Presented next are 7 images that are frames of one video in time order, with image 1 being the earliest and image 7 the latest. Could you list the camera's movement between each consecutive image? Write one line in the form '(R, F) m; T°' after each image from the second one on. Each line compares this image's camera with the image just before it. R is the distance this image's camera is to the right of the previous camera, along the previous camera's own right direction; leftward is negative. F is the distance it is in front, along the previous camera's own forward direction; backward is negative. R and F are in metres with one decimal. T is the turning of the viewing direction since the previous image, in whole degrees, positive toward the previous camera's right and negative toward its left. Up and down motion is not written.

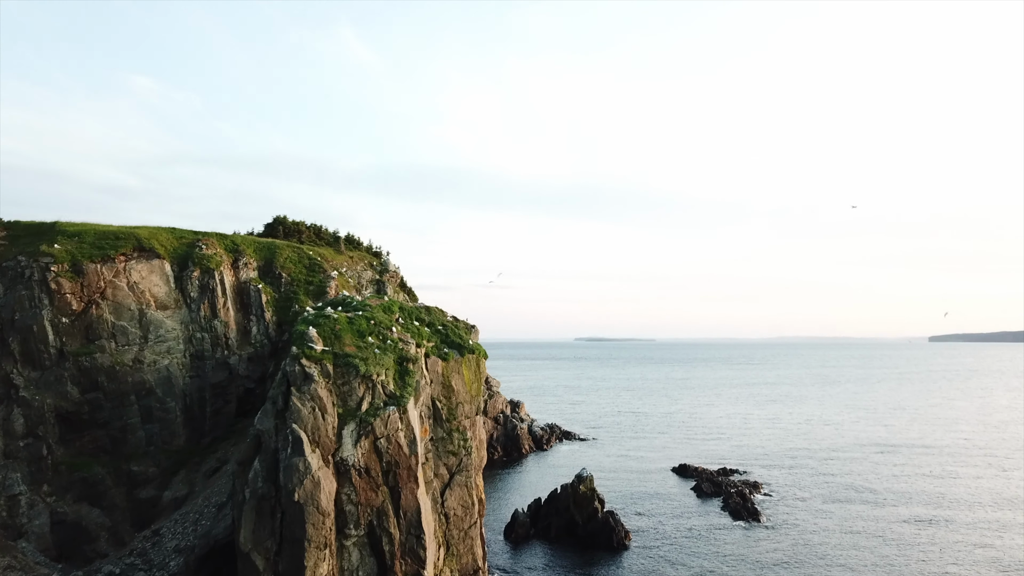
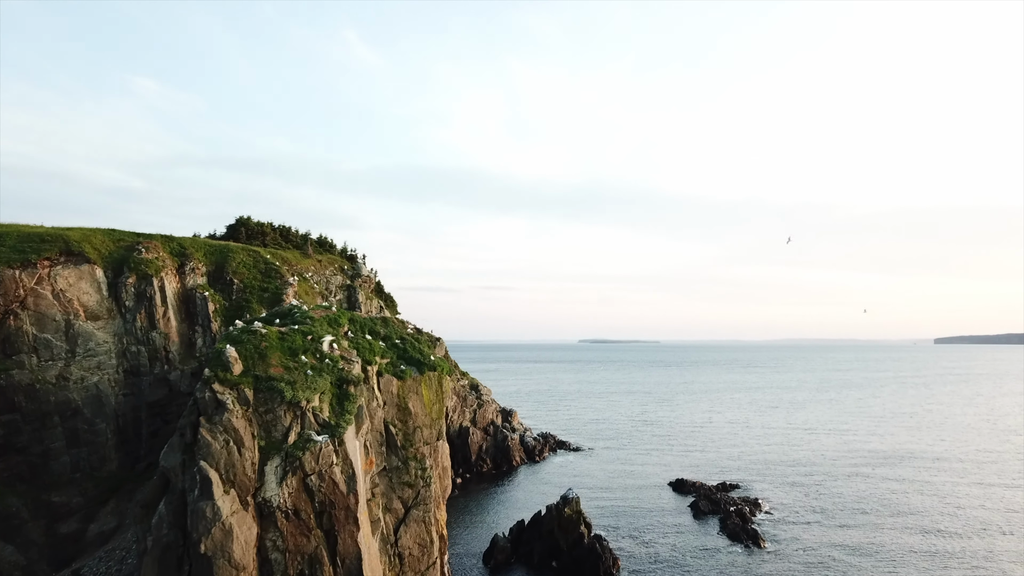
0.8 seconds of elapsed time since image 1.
(+1.4, +3.0) m; 0°
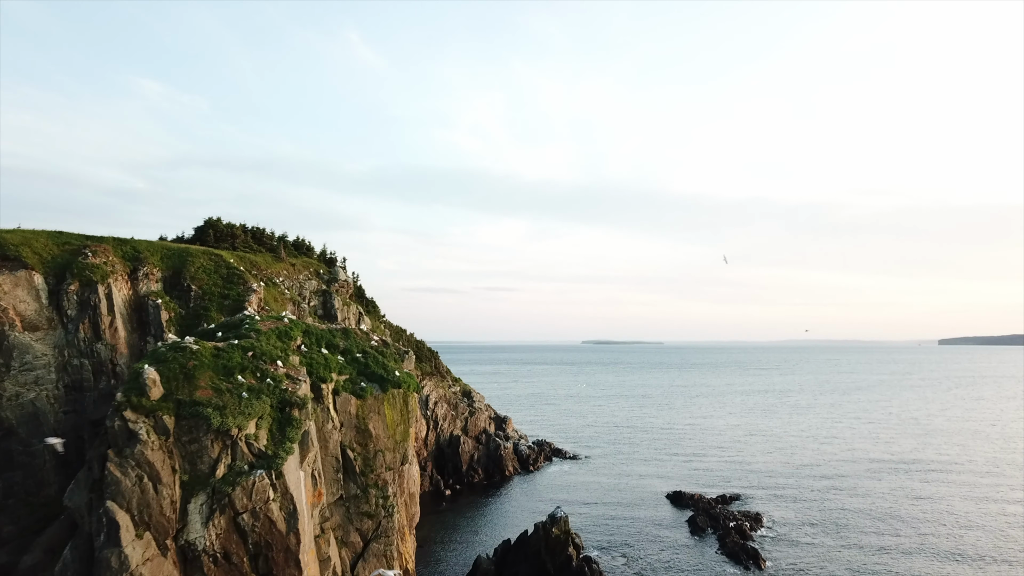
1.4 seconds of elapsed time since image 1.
(+1.1, +2.2) m; 0°
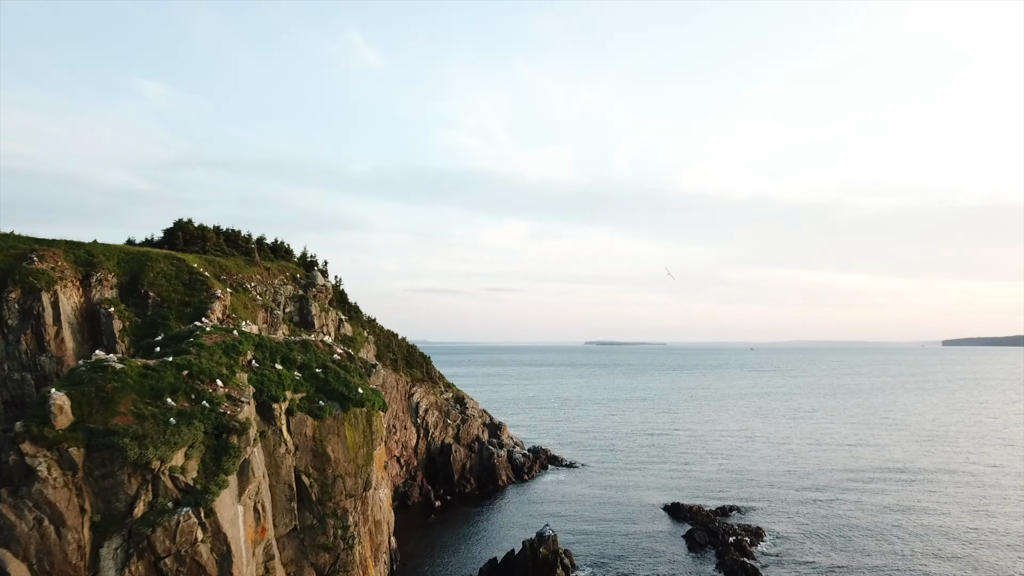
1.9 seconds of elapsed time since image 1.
(+0.9, +2.0) m; 0°
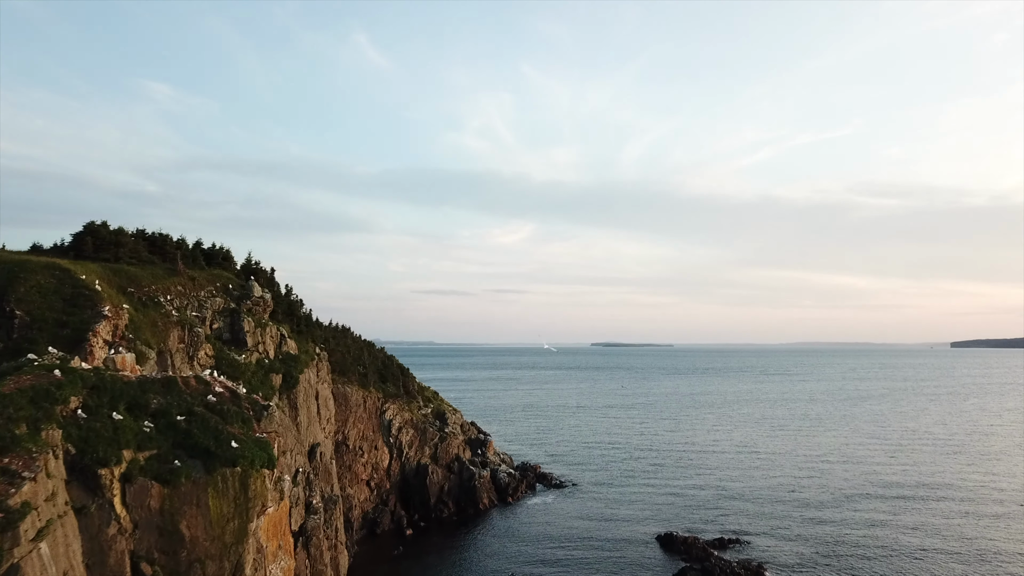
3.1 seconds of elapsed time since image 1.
(+2.2, +4.7) m; -1°
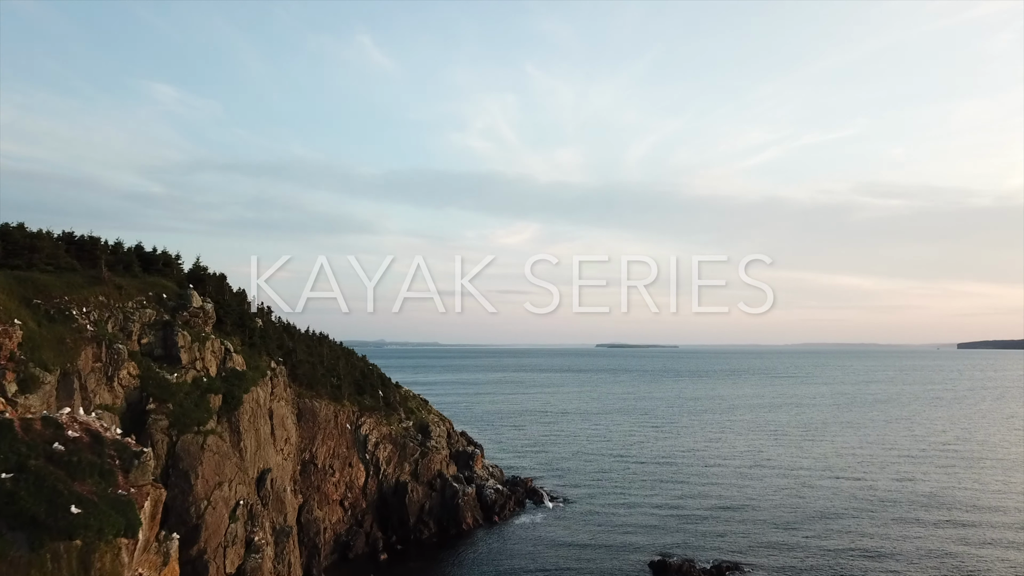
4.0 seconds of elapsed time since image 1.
(+1.6, +3.6) m; 0°
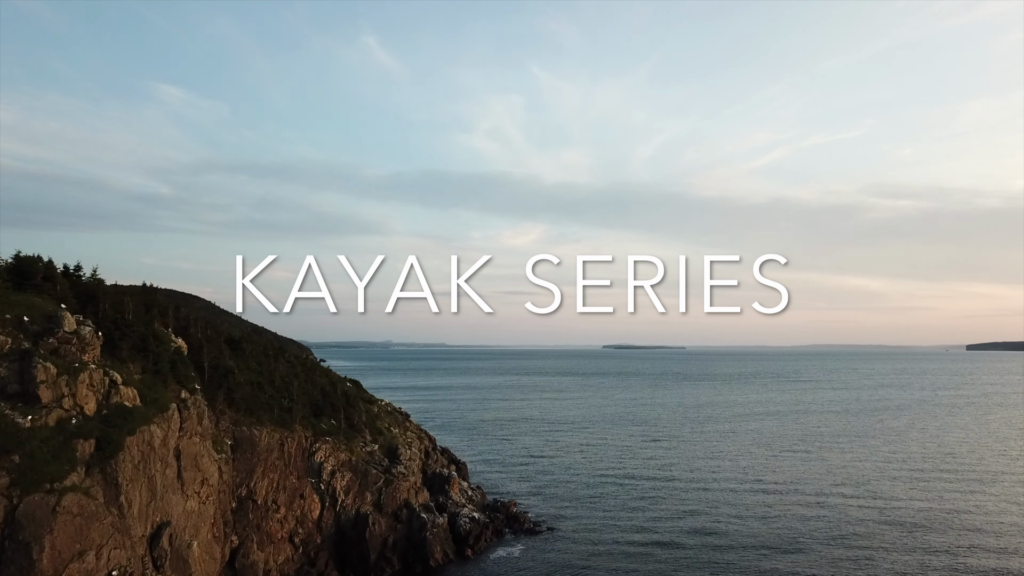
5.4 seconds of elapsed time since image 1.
(+2.5, +5.3) m; -1°
